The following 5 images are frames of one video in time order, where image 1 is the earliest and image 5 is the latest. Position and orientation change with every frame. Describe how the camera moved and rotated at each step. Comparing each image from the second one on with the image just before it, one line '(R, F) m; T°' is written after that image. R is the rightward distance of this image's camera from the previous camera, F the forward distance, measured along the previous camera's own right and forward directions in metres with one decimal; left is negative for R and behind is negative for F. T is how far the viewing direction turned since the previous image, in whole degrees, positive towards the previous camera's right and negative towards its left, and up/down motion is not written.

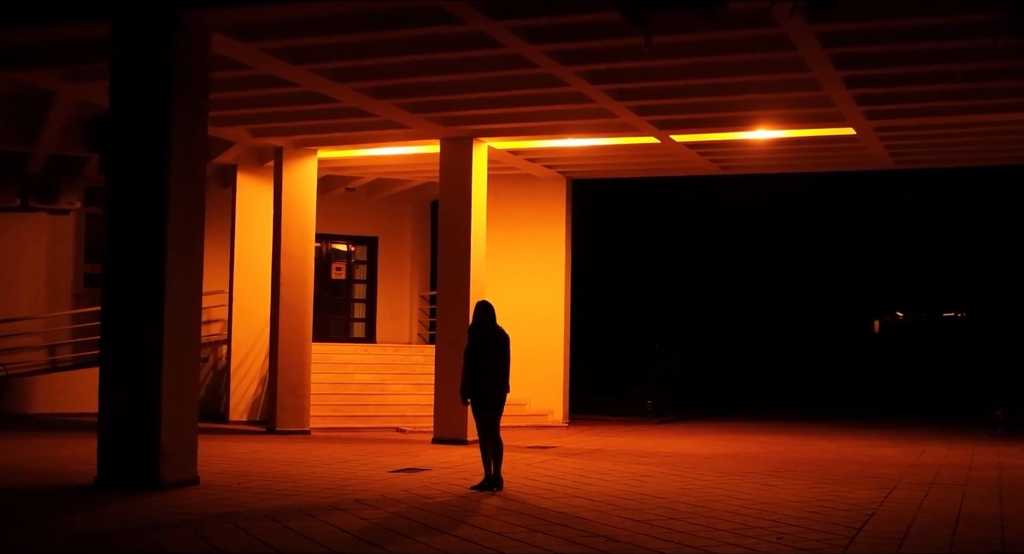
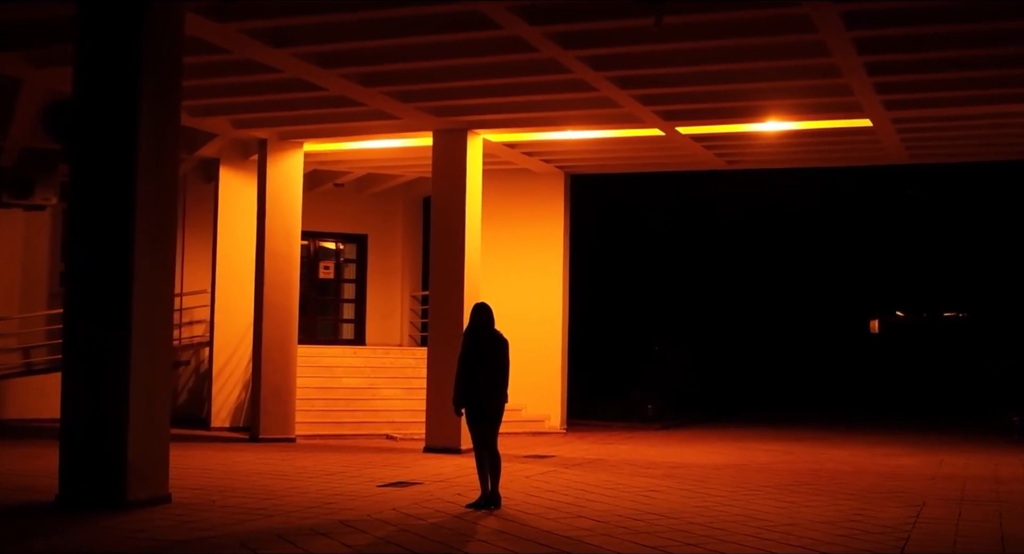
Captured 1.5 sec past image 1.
(-0.1, +0.7) m; 0°
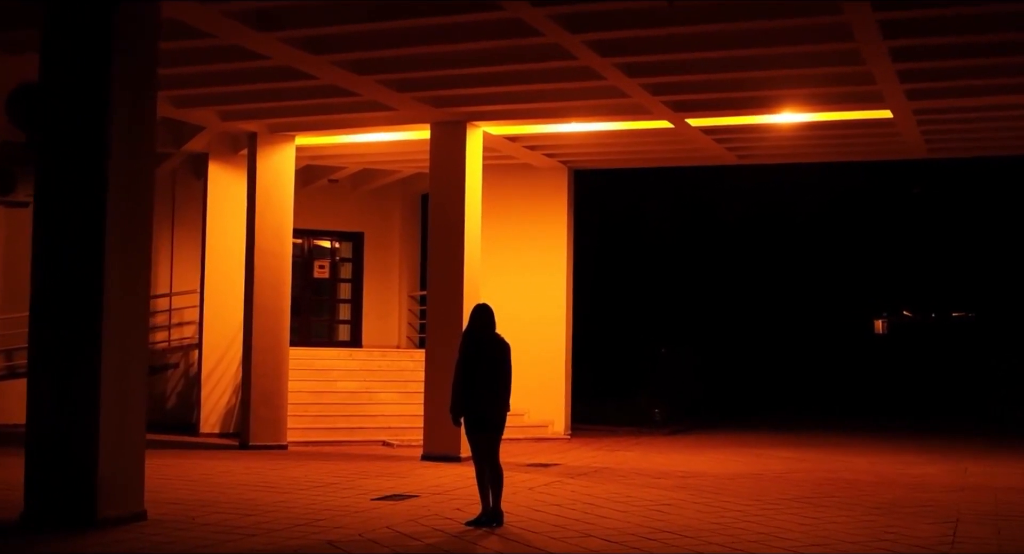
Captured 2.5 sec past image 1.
(0.0, +0.6) m; 0°
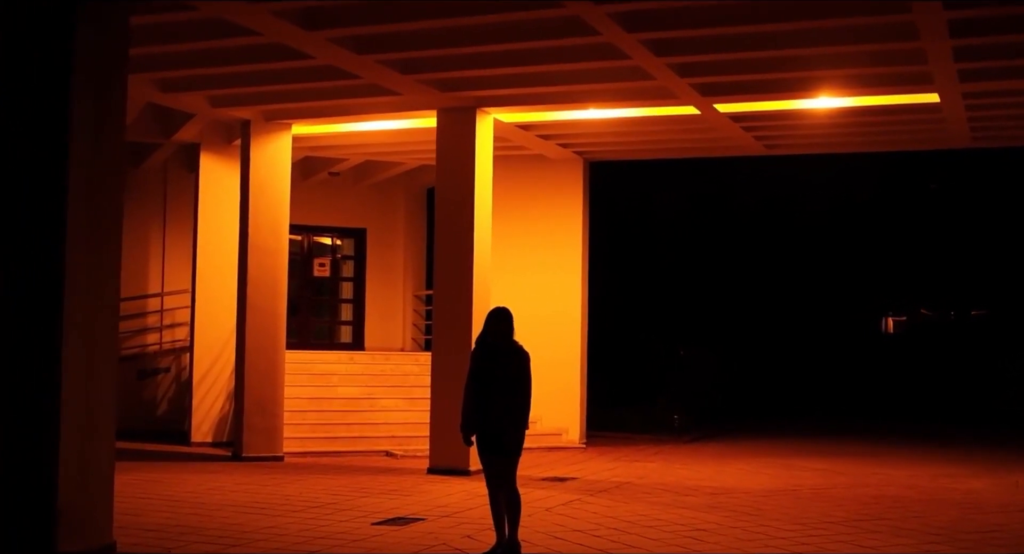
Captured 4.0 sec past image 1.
(-0.1, +0.9) m; 0°
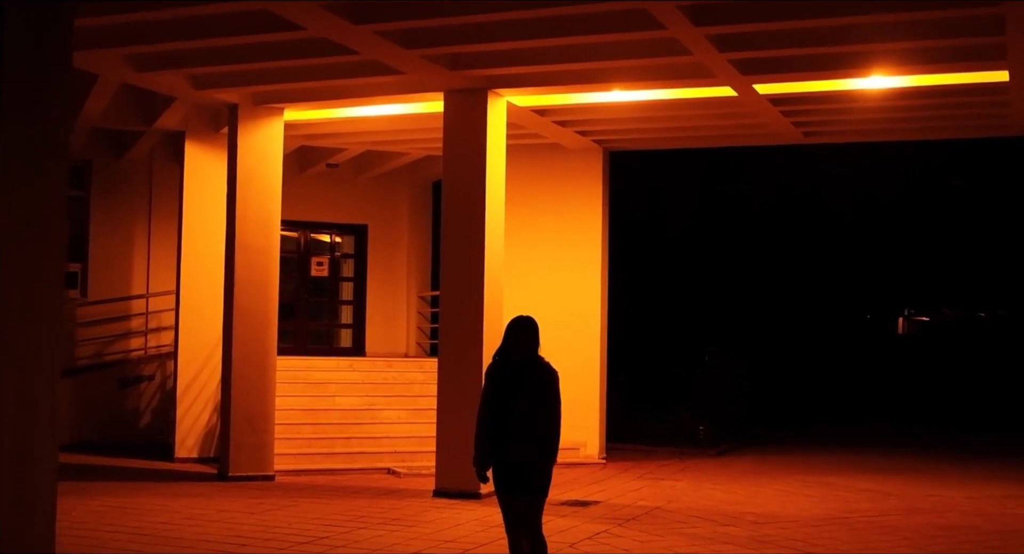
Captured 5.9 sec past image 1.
(-0.1, +1.2) m; 0°
